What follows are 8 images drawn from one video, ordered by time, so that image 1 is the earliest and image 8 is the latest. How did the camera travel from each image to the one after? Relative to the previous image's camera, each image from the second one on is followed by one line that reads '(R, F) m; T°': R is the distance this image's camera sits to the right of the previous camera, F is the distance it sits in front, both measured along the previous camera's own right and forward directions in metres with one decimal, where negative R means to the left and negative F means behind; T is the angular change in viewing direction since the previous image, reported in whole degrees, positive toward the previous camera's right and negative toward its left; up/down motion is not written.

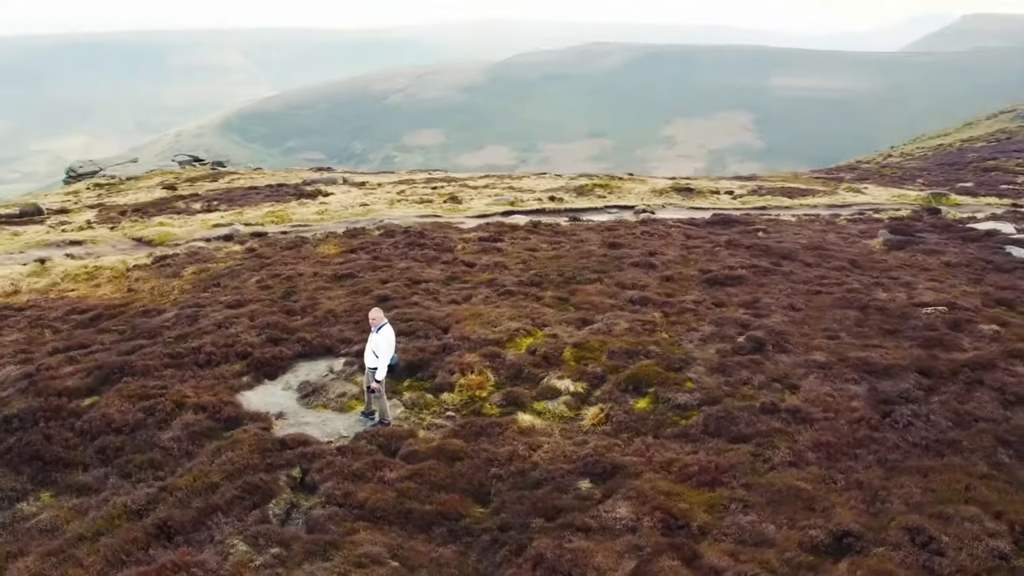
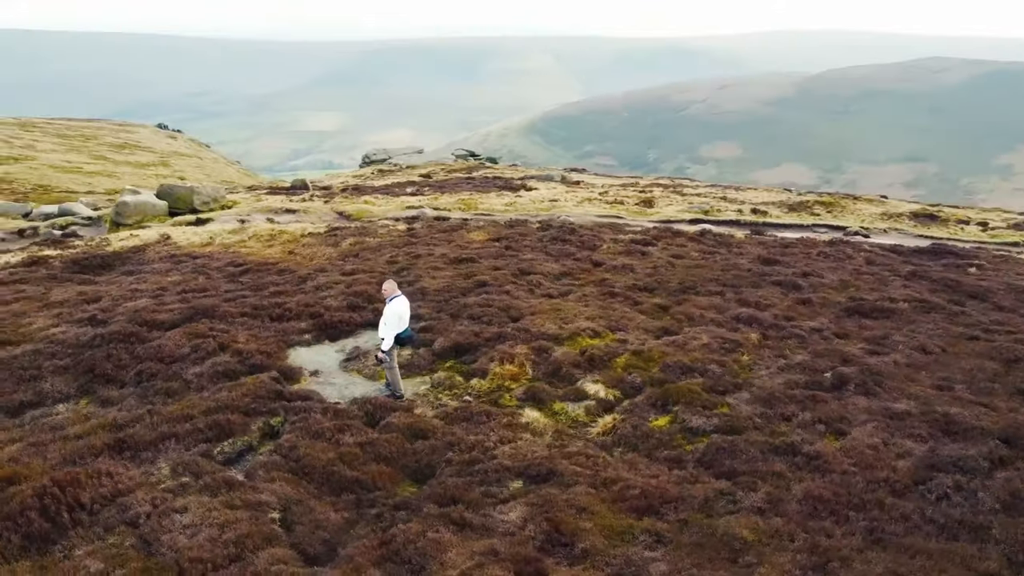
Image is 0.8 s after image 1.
(+7.2, +2.0) m; -20°
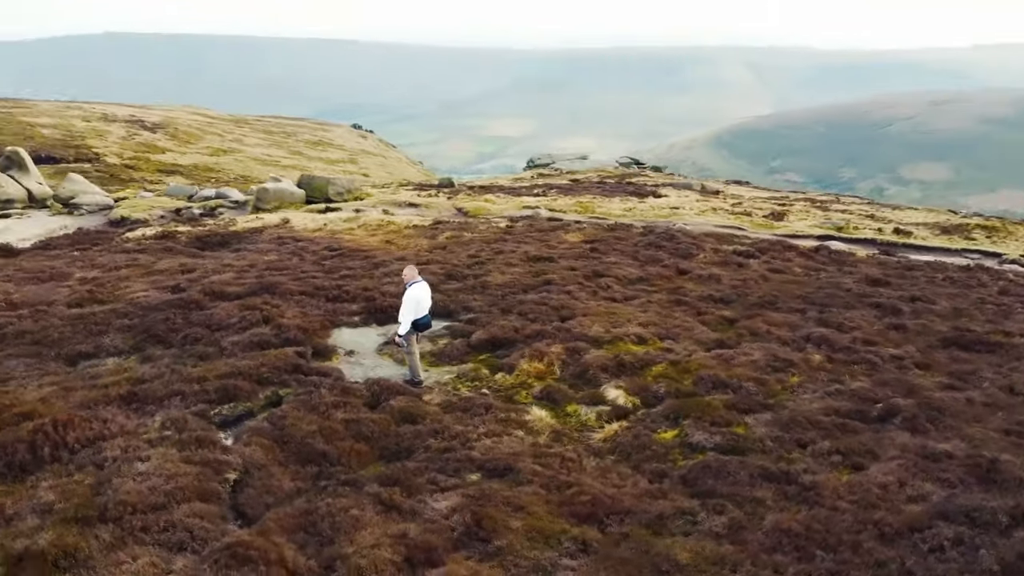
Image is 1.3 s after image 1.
(+4.3, +0.8) m; -12°
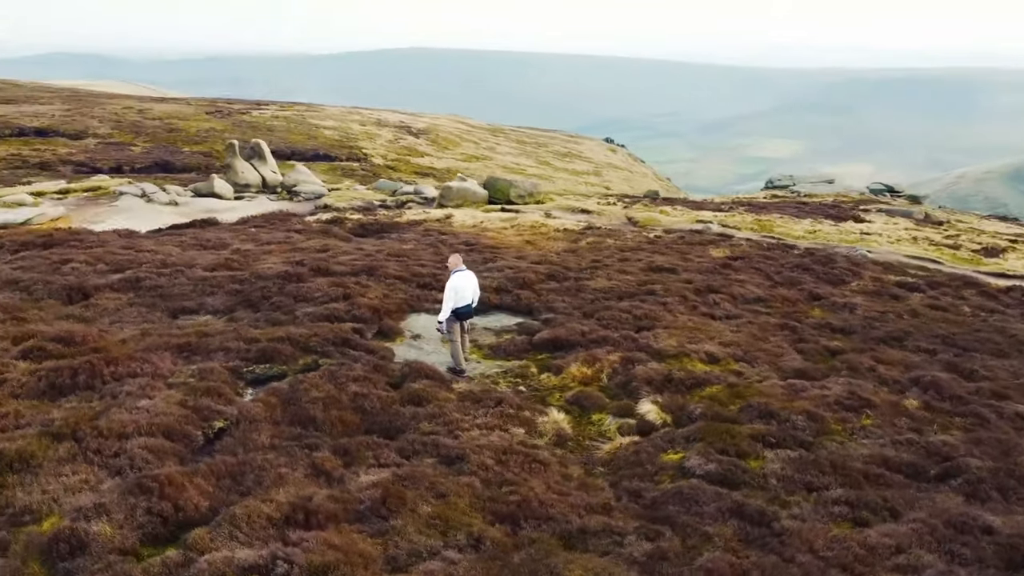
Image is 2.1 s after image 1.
(+5.7, +1.3) m; -17°
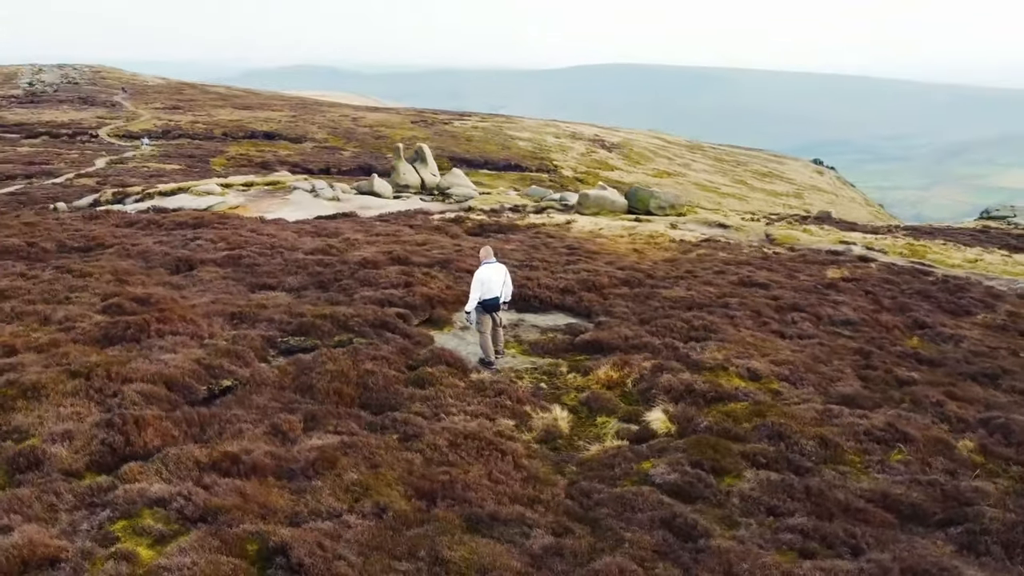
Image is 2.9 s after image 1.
(+4.8, +0.5) m; -14°
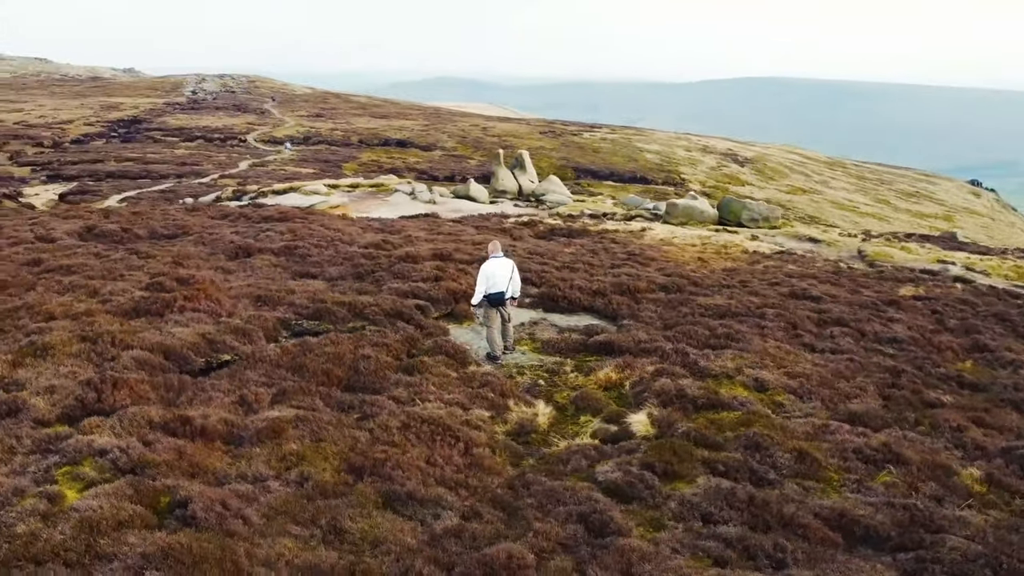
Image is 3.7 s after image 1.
(+3.7, +0.2) m; -9°
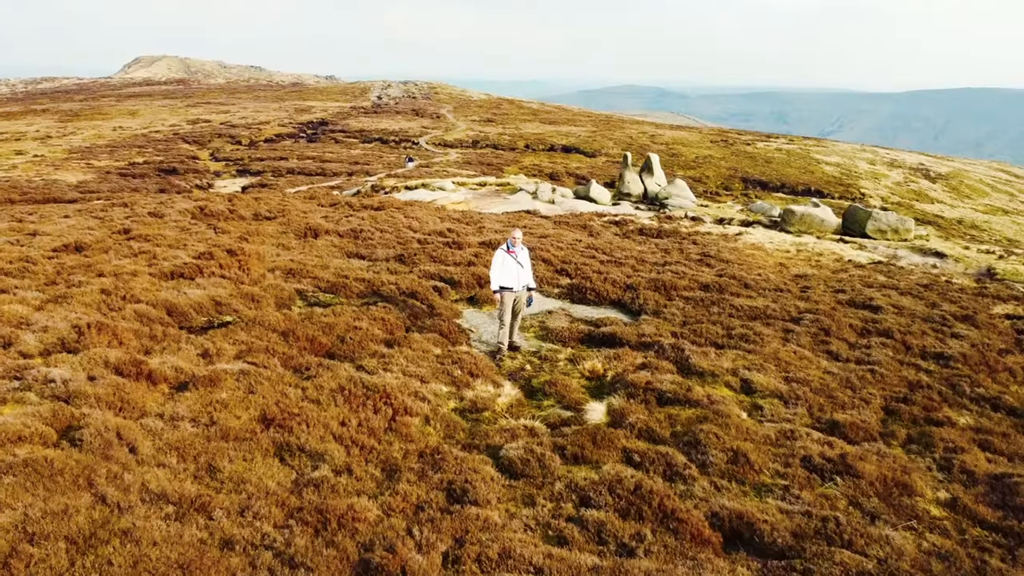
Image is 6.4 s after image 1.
(+5.2, +0.5) m; -12°
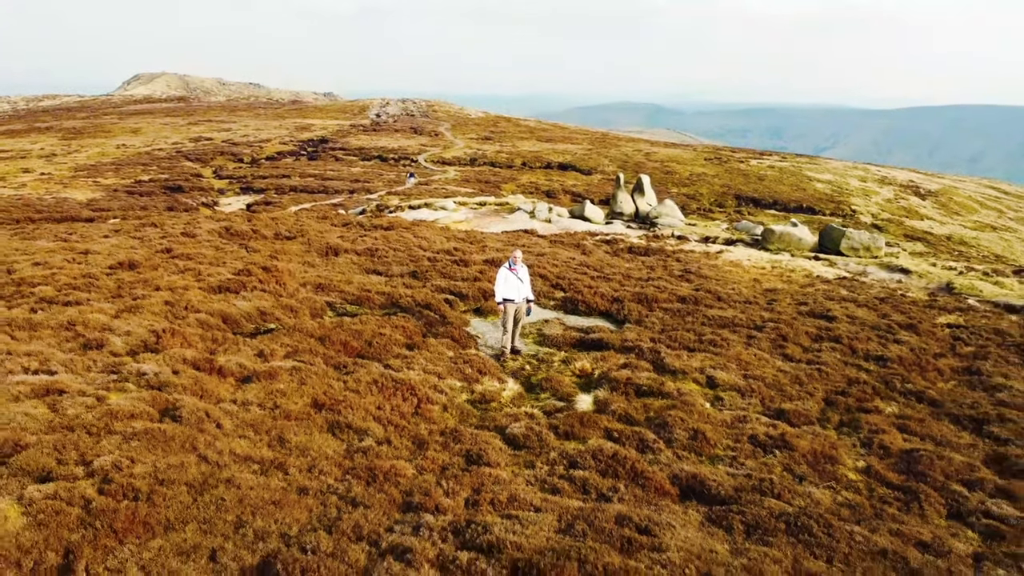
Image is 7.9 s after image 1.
(-0.2, -4.1) m; 0°
